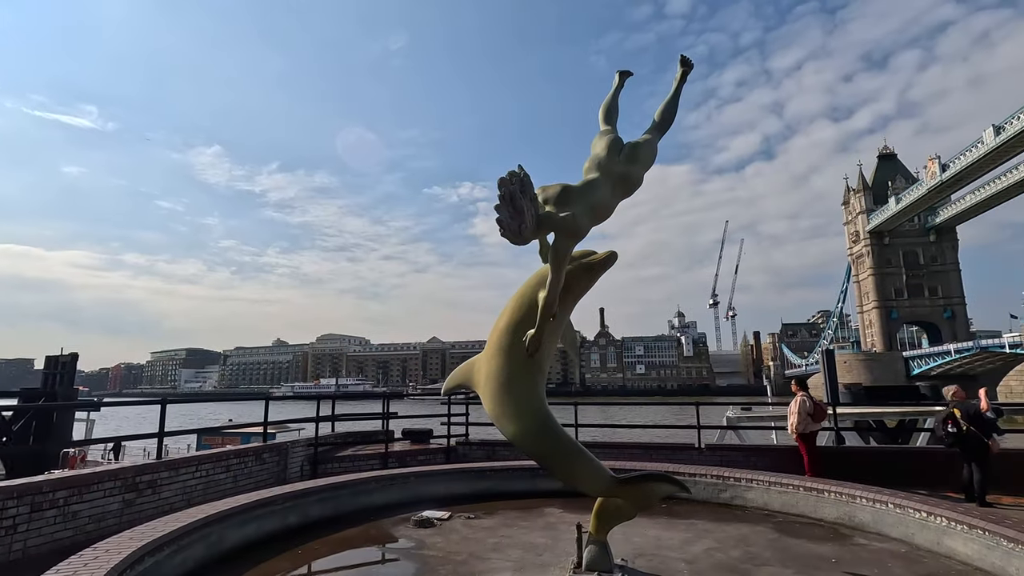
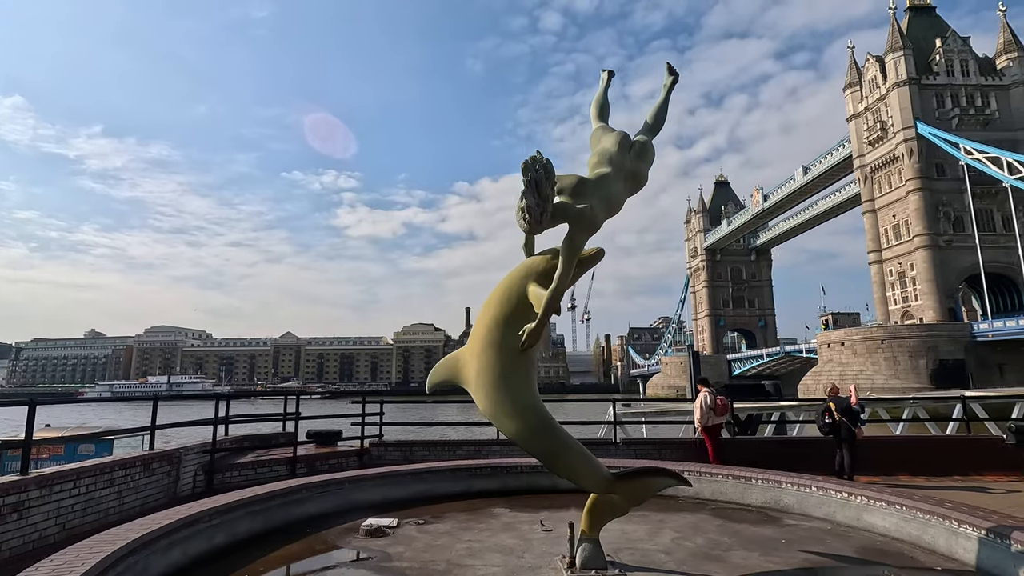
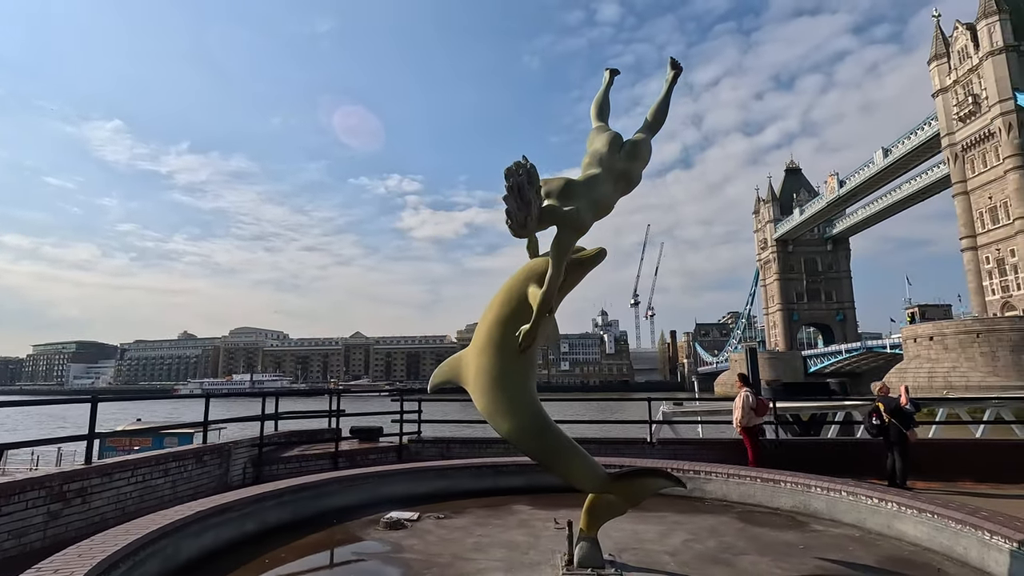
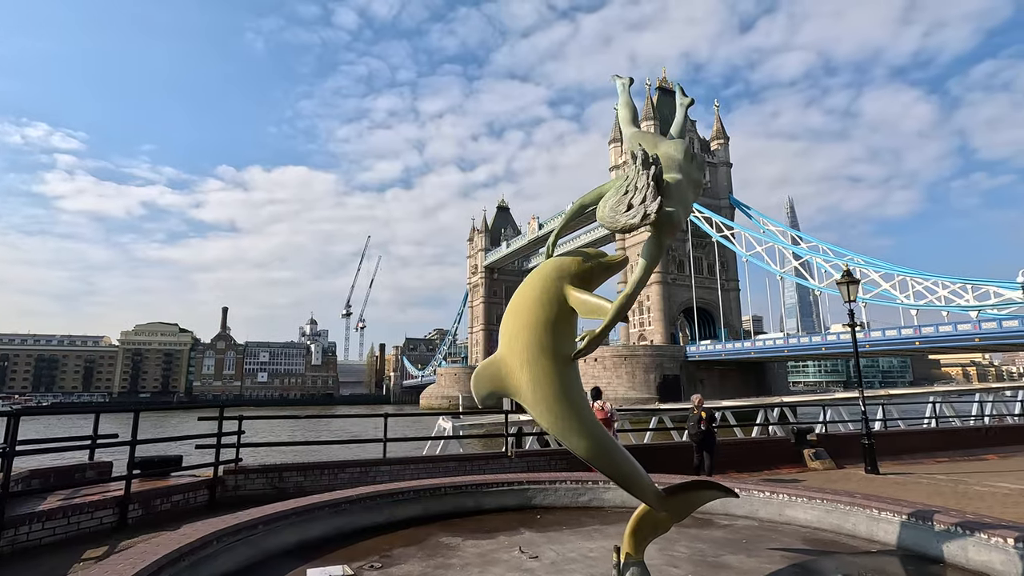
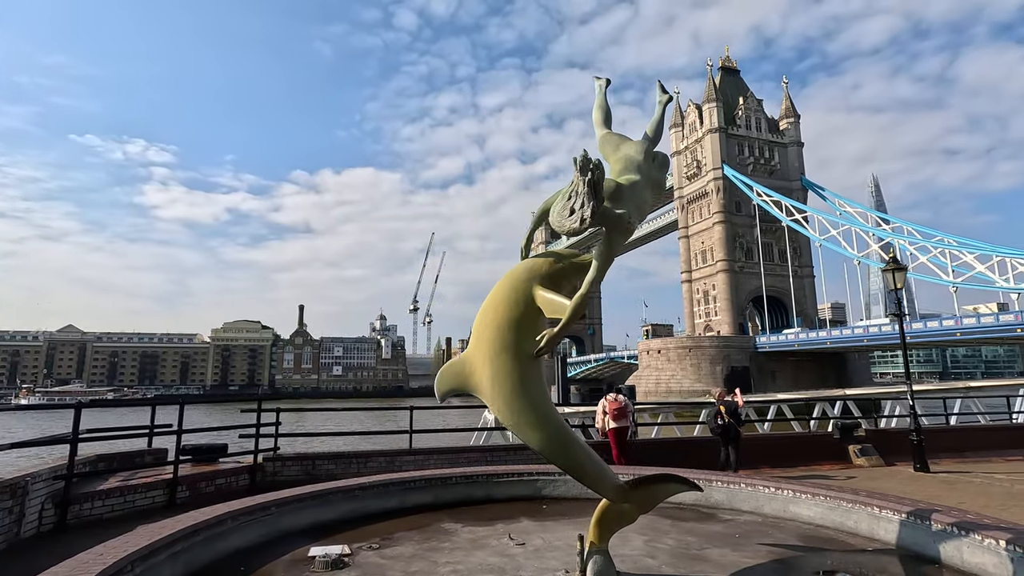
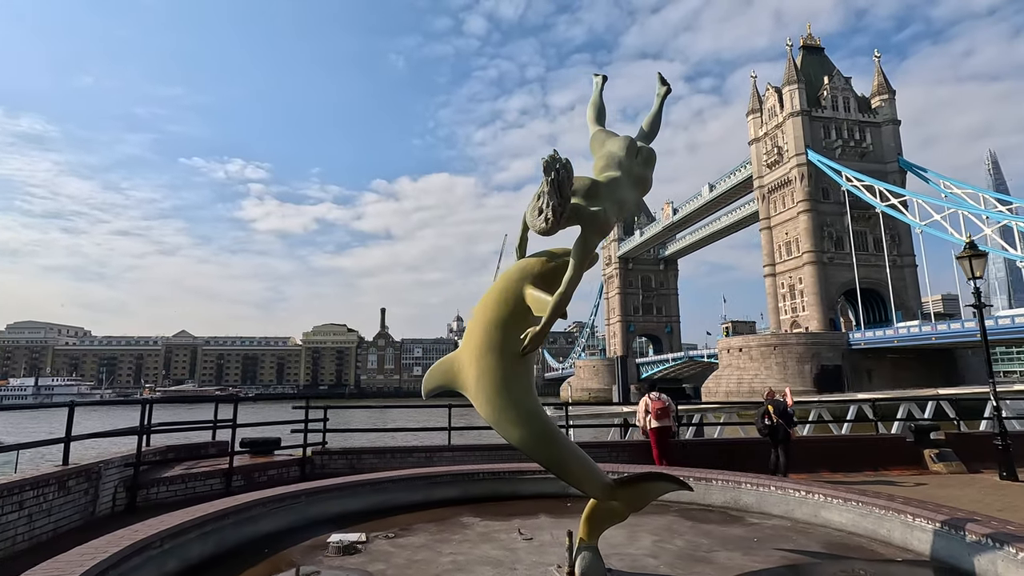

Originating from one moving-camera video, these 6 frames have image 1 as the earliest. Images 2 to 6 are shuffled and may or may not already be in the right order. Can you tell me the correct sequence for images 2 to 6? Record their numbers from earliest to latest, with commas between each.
3, 2, 6, 5, 4
